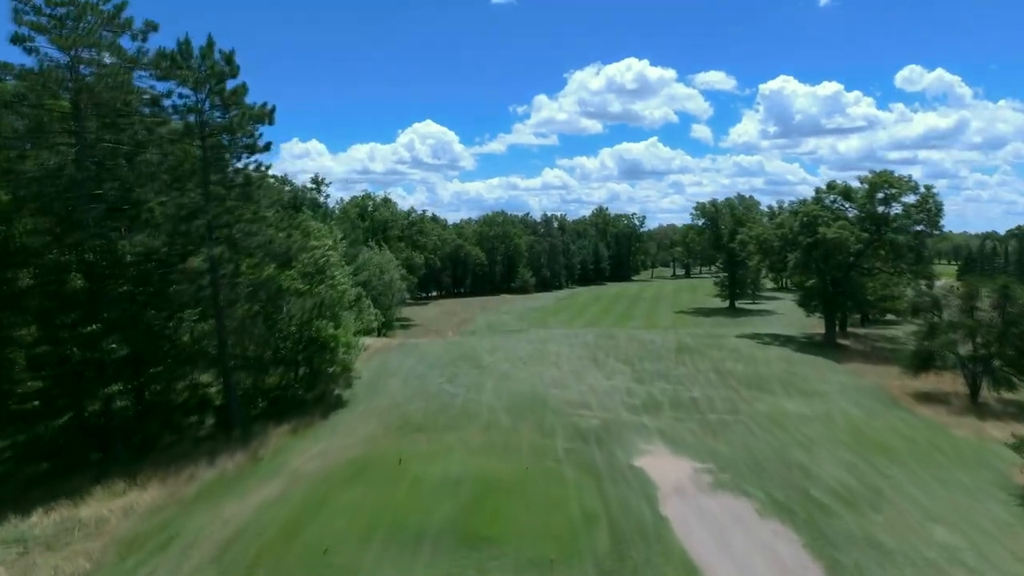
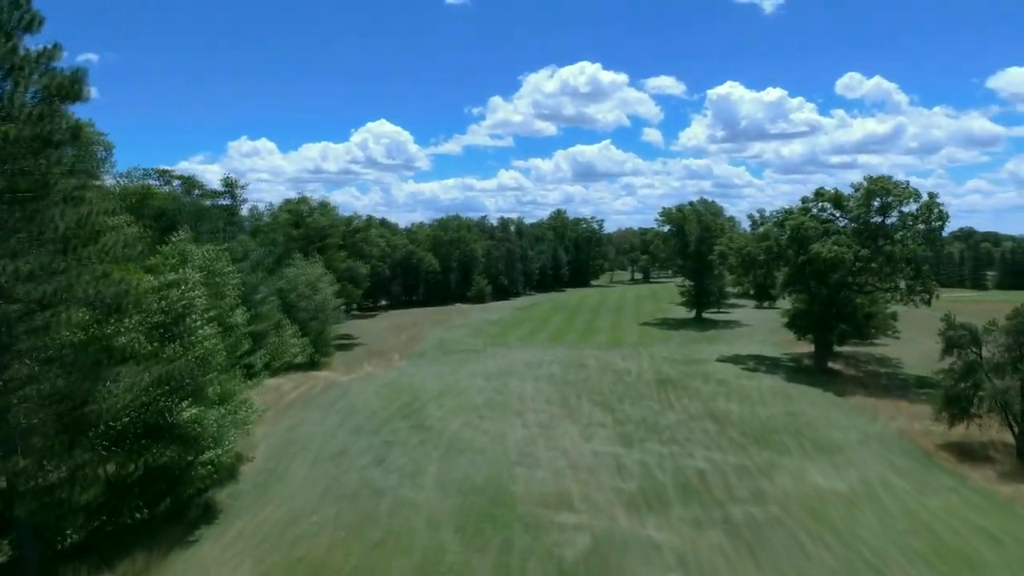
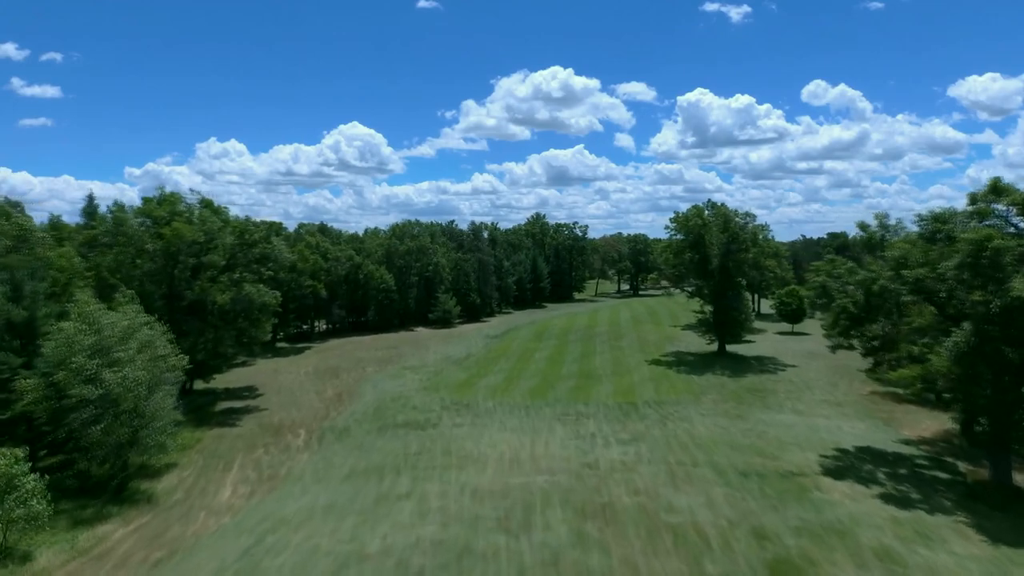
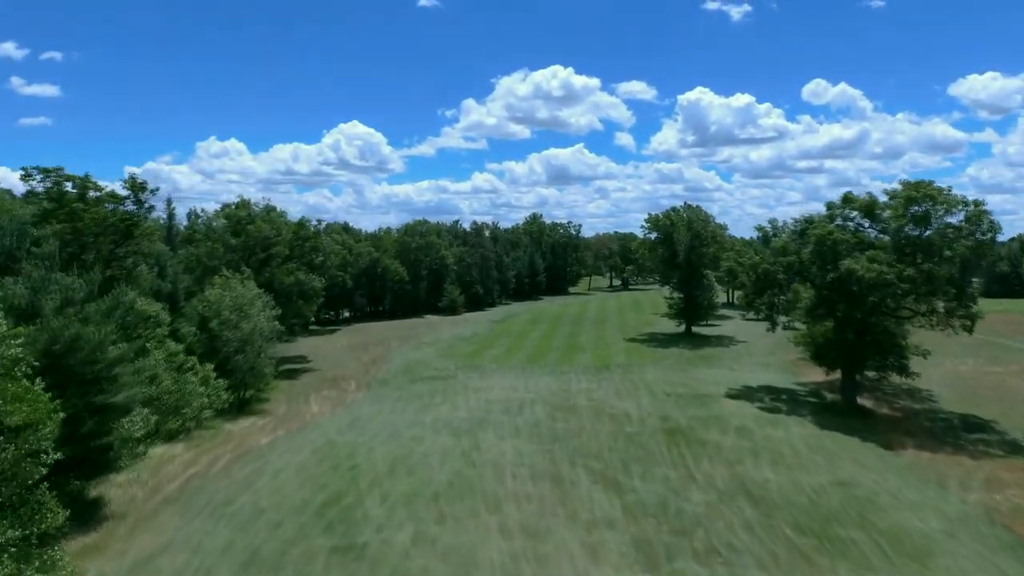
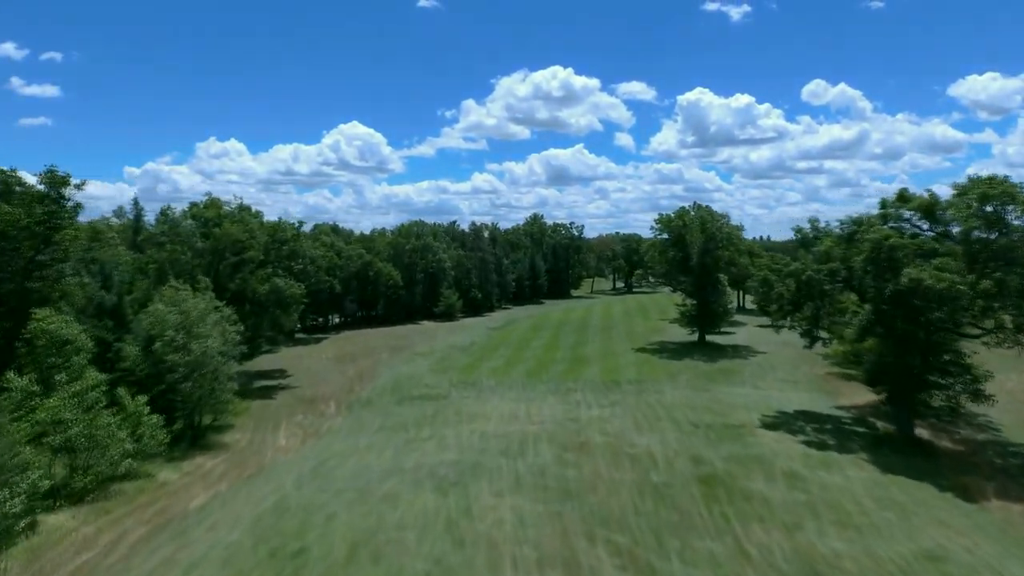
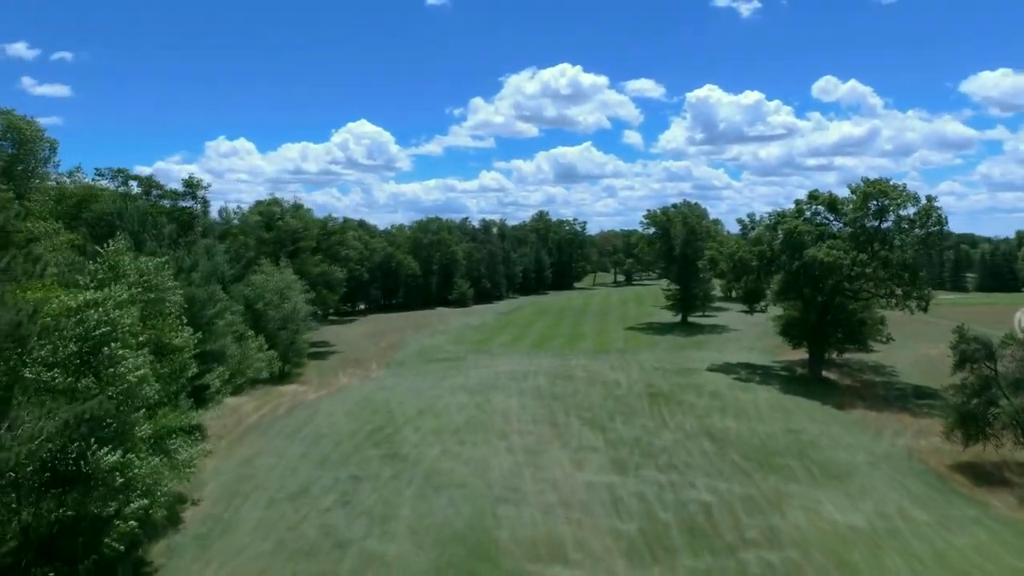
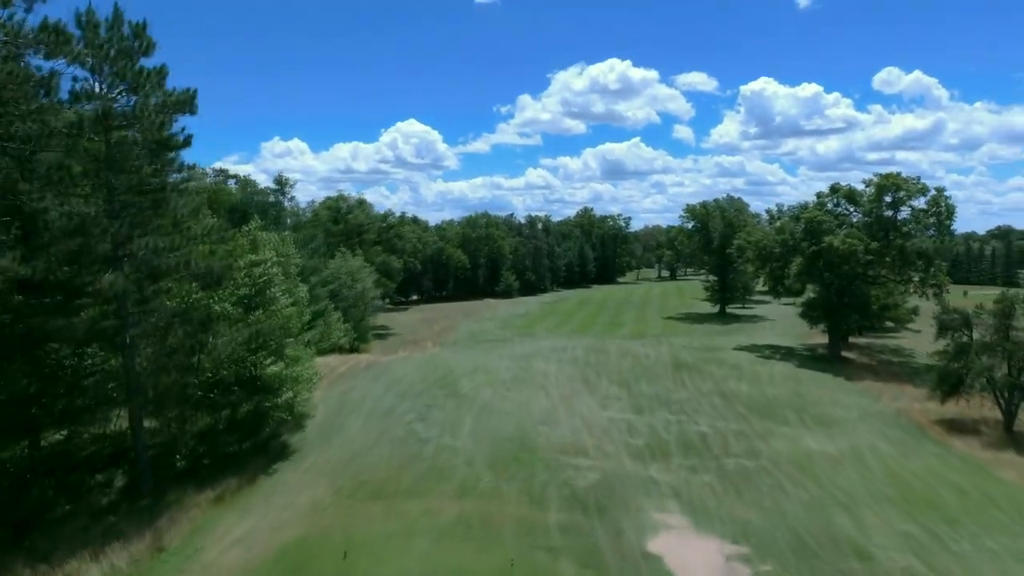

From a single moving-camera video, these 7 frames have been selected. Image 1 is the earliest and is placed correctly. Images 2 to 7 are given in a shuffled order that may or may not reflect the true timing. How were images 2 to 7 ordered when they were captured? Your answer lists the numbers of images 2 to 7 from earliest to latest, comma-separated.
7, 2, 6, 4, 5, 3
